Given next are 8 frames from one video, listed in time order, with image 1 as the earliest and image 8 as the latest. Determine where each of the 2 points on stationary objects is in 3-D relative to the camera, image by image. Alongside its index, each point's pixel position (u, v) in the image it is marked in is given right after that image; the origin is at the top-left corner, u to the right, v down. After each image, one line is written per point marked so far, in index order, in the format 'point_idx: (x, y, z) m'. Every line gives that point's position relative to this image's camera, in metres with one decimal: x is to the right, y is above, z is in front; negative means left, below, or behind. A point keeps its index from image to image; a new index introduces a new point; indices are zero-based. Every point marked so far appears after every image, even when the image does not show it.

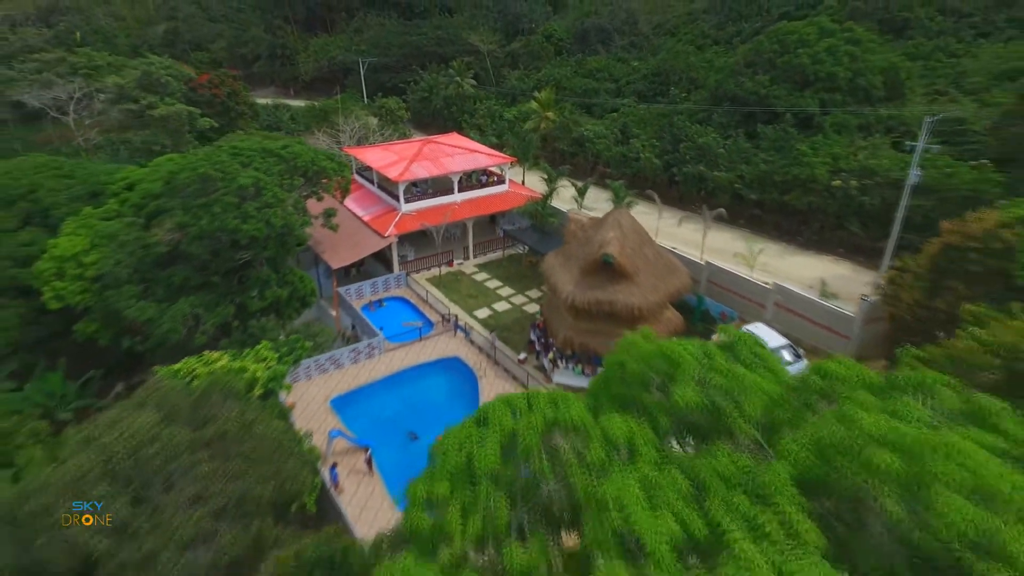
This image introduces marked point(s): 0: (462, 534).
0: (-0.4, -1.9, +4.7) m
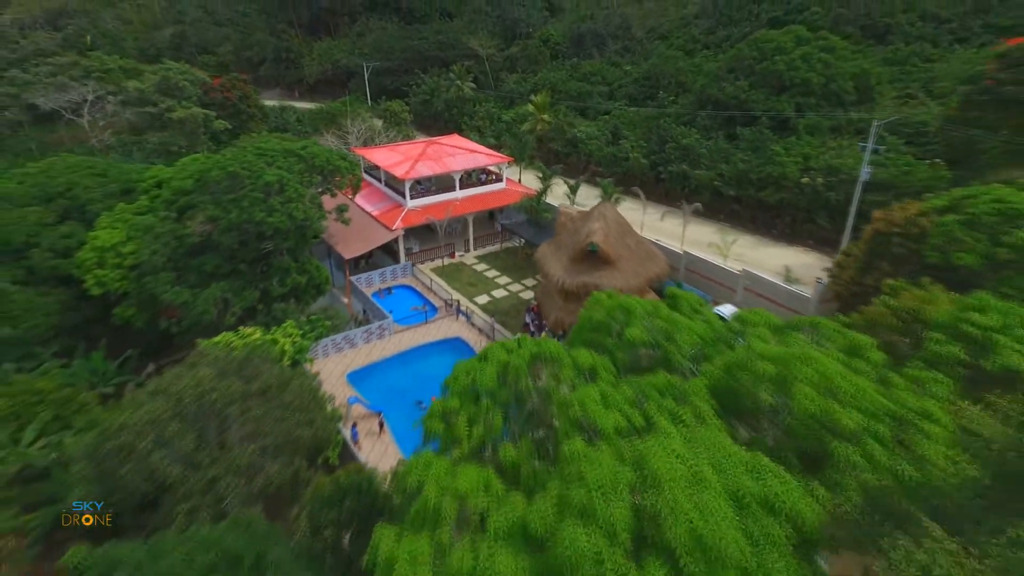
0: (-0.5, -1.5, +6.3) m
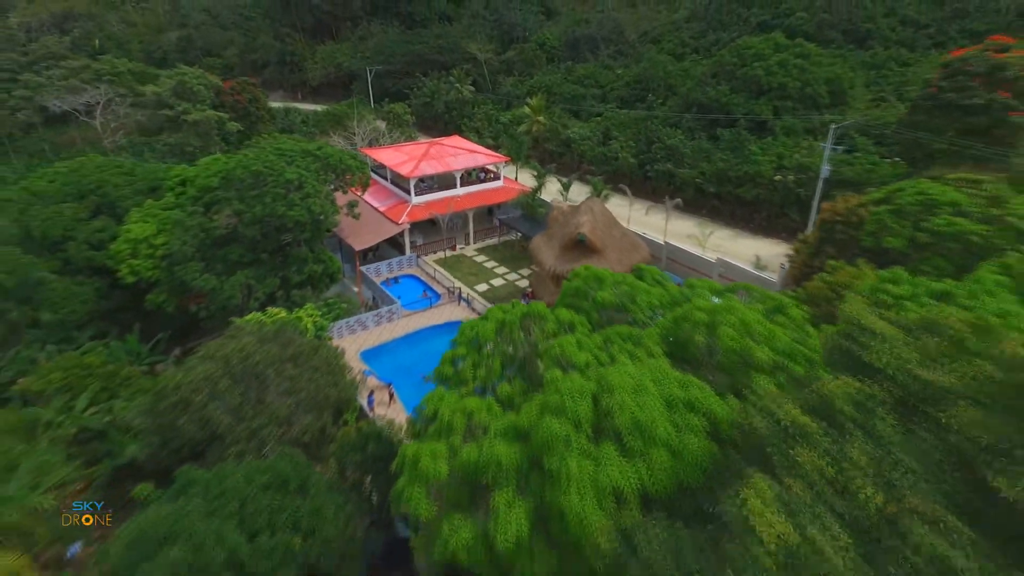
0: (-0.5, -1.2, +8.0) m
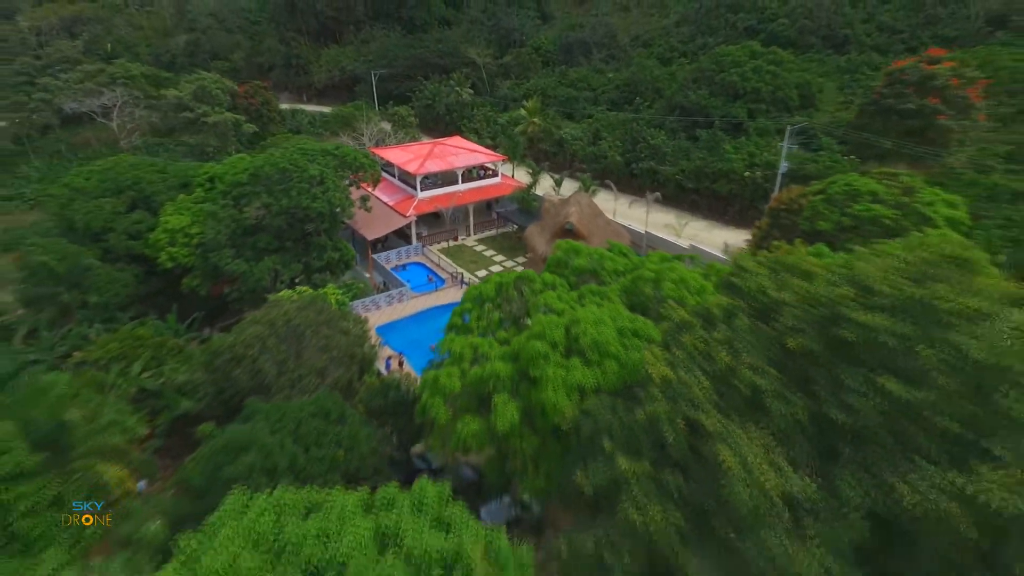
0: (-0.6, -0.6, +10.2) m
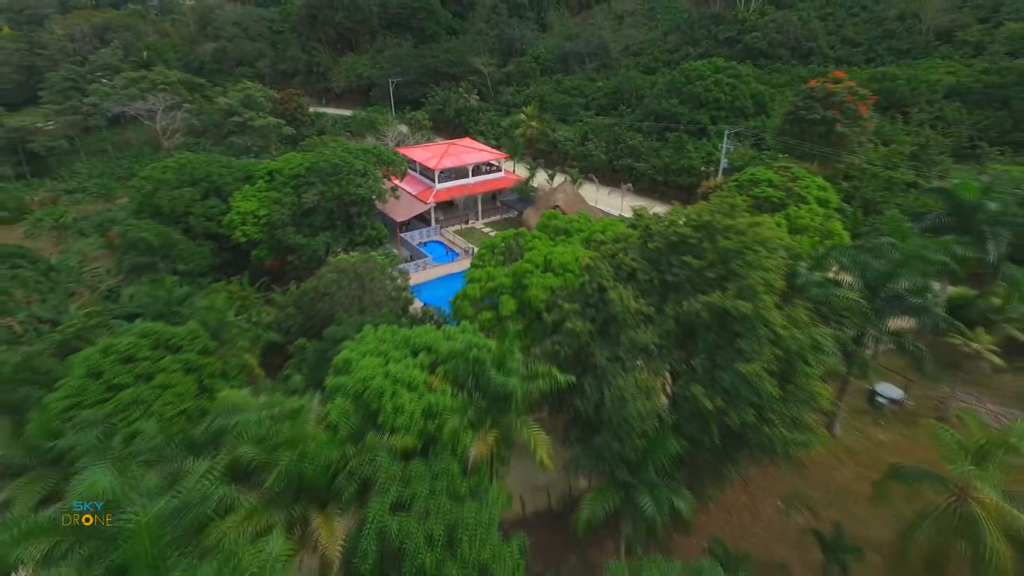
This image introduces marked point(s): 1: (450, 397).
0: (-0.6, +0.6, +15.7) m
1: (-1.0, -1.6, +9.4) m
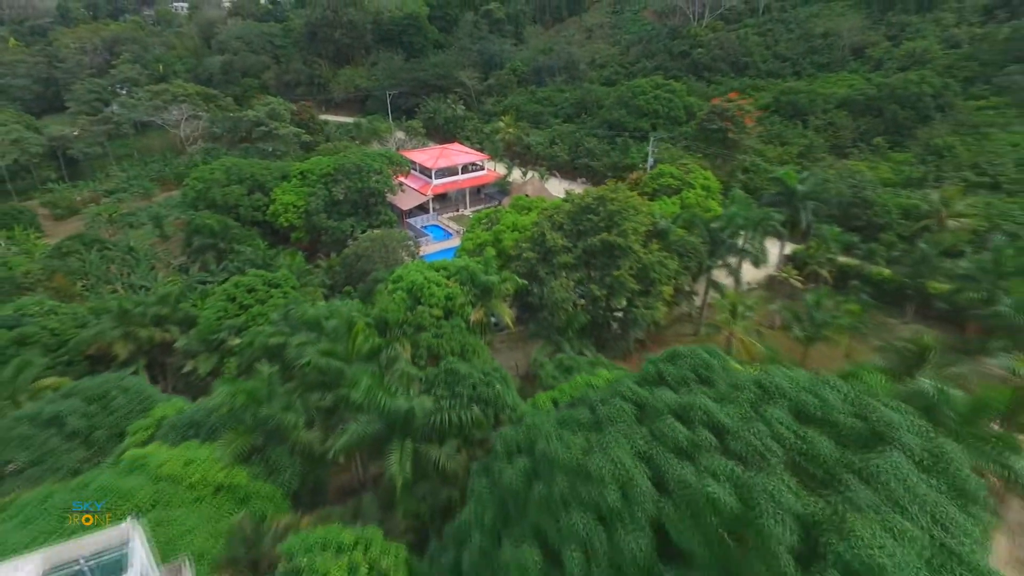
0: (-1.4, +2.2, +23.6) m
1: (-1.6, 0.0, +17.3) m
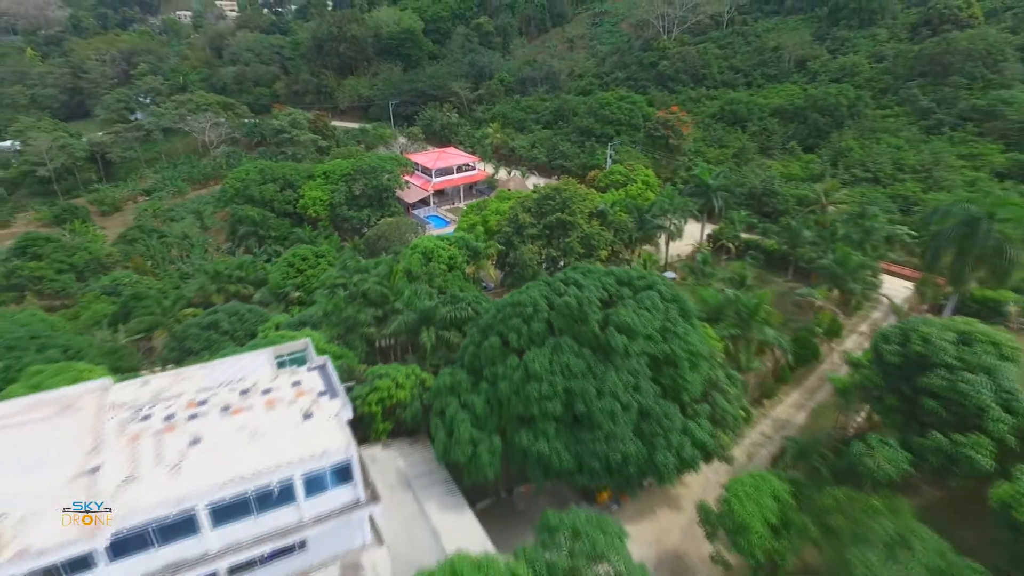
0: (-2.2, +3.7, +31.3) m
1: (-2.3, +1.5, +25.0) m
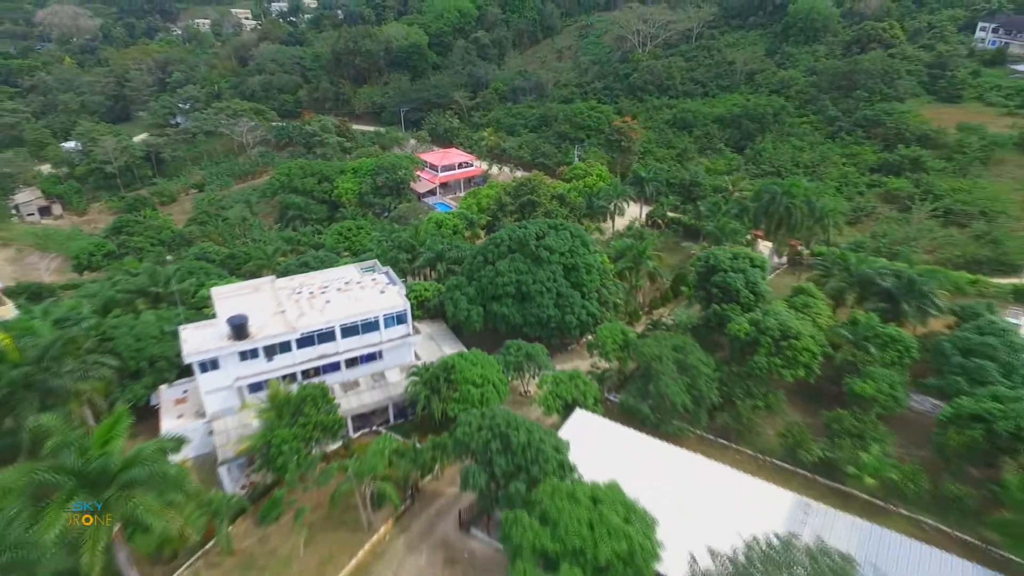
0: (-3.1, +6.2, +42.7) m
1: (-3.2, +4.0, +36.5) m
